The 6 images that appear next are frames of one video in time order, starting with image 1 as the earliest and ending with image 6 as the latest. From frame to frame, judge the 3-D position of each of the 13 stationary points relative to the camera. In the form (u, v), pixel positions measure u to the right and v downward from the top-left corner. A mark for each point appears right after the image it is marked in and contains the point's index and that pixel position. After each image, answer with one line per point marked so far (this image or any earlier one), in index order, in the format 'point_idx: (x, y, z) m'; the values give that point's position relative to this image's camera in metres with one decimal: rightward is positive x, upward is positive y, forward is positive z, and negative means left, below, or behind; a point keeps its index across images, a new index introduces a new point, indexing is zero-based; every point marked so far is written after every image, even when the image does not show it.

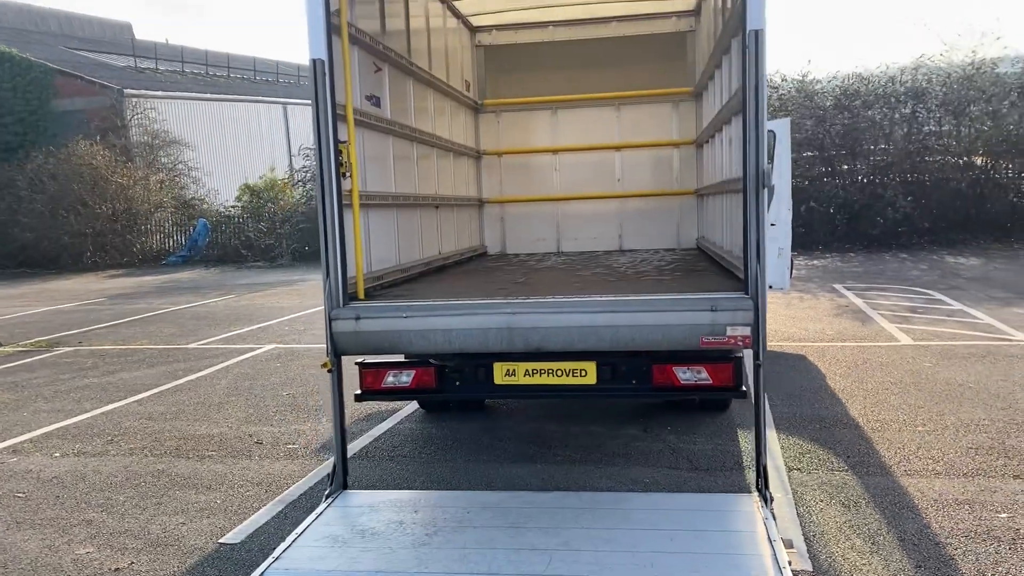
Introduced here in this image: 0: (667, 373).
0: (+0.8, -0.4, +4.5) m
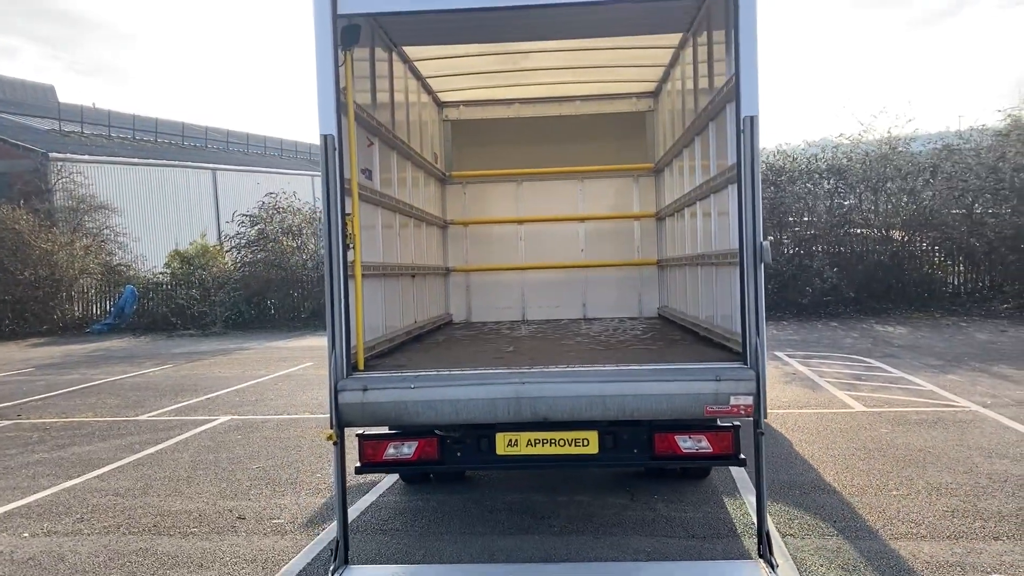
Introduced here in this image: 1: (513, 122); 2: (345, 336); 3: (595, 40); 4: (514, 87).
0: (+0.8, -0.8, +4.7) m
1: (0.0, +1.7, +9.3) m
2: (-0.9, -0.3, +4.7) m
3: (+0.6, +1.9, +7.0) m
4: (0.0, +1.9, +8.6) m
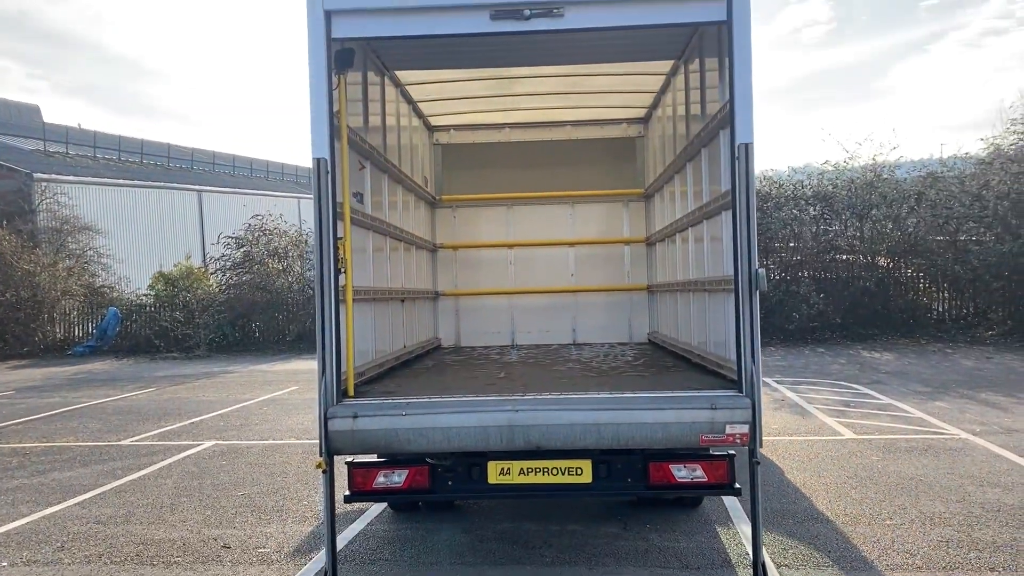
0: (+0.8, -0.9, +4.6) m
1: (-0.1, +1.5, +9.3) m
2: (-0.9, -0.4, +4.6) m
3: (+0.6, +1.7, +7.0) m
4: (-0.1, +1.7, +8.6) m
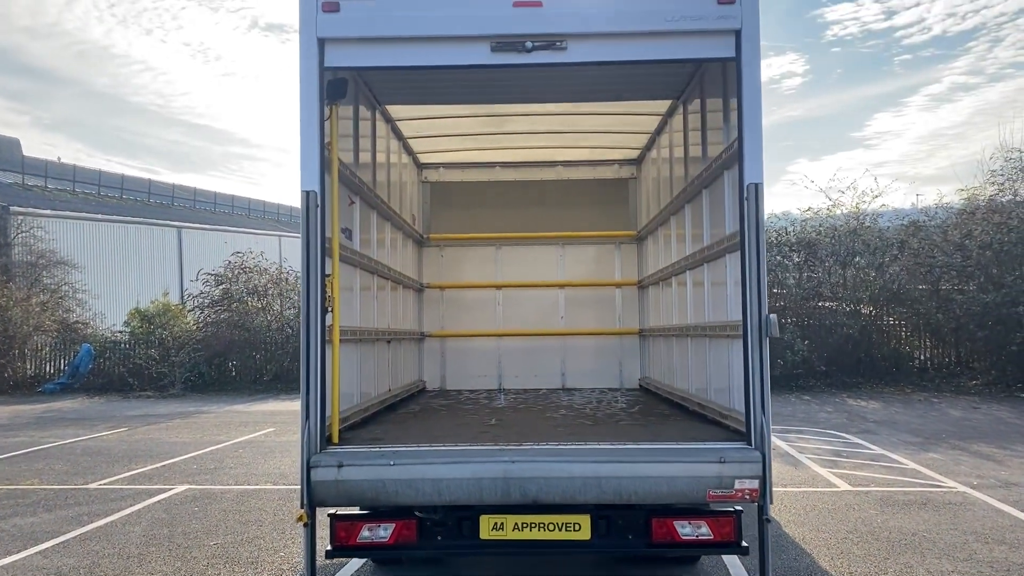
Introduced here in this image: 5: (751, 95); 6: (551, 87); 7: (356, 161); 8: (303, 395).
0: (+0.7, -1.2, +4.3) m
1: (-0.2, +1.0, +9.2) m
2: (-0.9, -0.6, +4.3) m
3: (+0.5, +1.4, +6.9) m
4: (-0.2, +1.3, +8.5) m
5: (+1.2, +1.0, +4.4) m
6: (+0.3, +1.3, +5.9) m
7: (-1.0, +0.8, +5.9) m
8: (-1.0, -0.5, +4.2) m
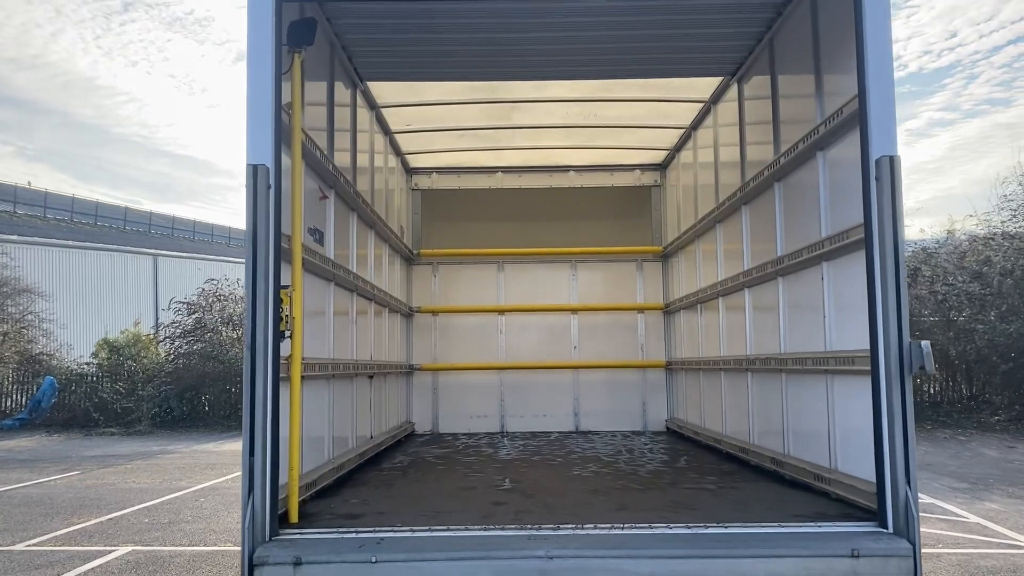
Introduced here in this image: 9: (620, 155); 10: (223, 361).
0: (+0.9, -1.2, +3.0) m
1: (-0.2, +0.8, +7.9) m
2: (-0.8, -0.6, +3.0) m
3: (+0.6, +1.3, +5.7) m
4: (-0.1, +1.1, +7.2) m
5: (+1.3, +0.9, +3.2) m
6: (+0.3, +1.2, +4.6) m
7: (-0.9, +0.7, +4.6) m
8: (-0.9, -0.6, +2.9) m
9: (+0.9, +1.1, +7.4) m
10: (-6.3, -1.6, +19.6) m
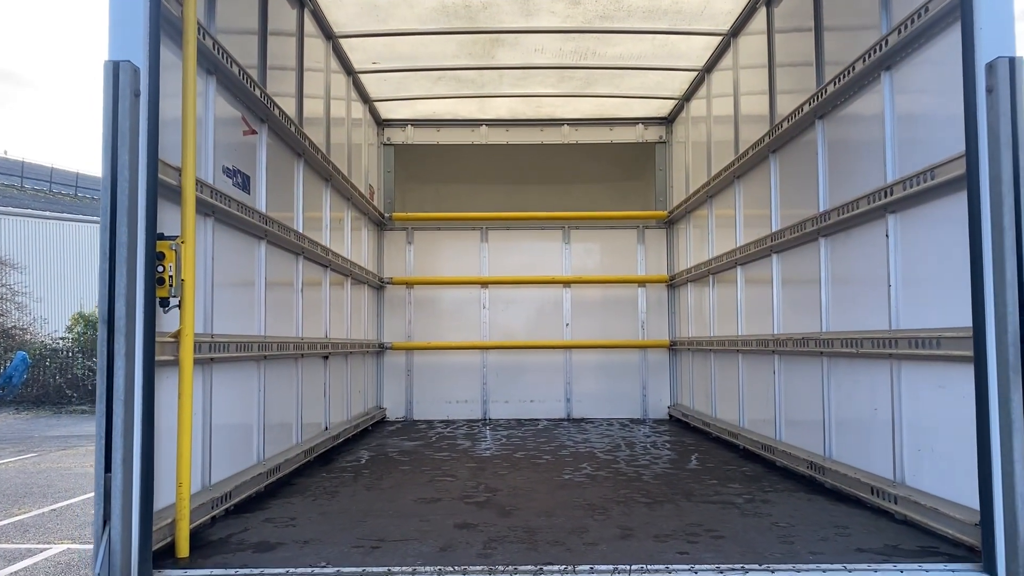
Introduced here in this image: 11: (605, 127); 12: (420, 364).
0: (+0.8, -1.1, +2.2) m
1: (-0.3, +1.1, +7.0) m
2: (-0.9, -0.5, +2.1) m
3: (+0.5, +1.4, +4.8) m
4: (-0.2, +1.3, +6.3) m
5: (+1.2, +1.0, +2.3) m
6: (+0.3, +1.4, +3.7) m
7: (-1.0, +0.9, +3.7) m
8: (-1.0, -0.4, +2.1) m
9: (+0.8, +1.3, +6.5) m
10: (-6.6, -1.0, +18.8) m
11: (+0.7, +1.2, +7.0) m
12: (-0.7, -0.6, +6.7) m
